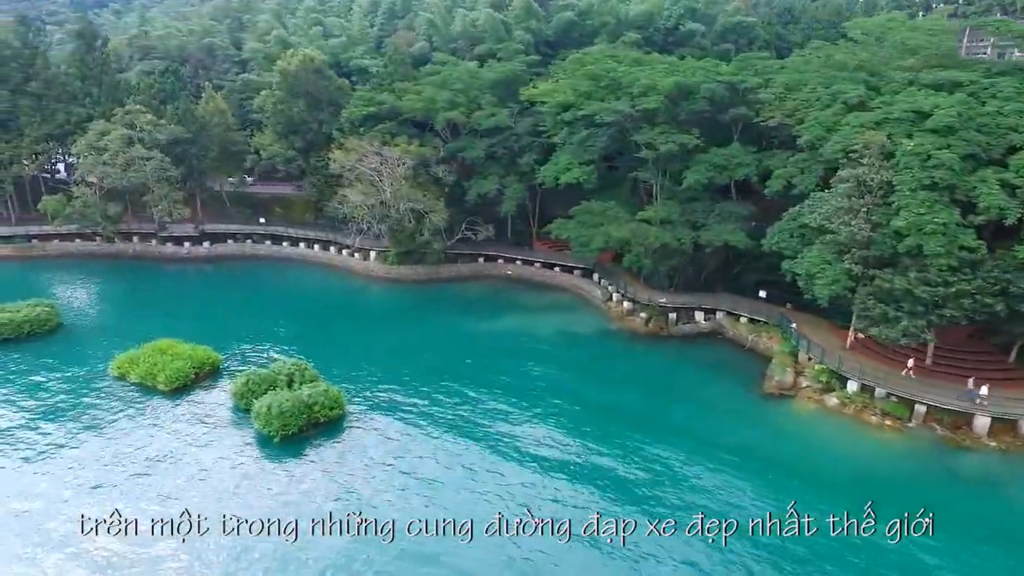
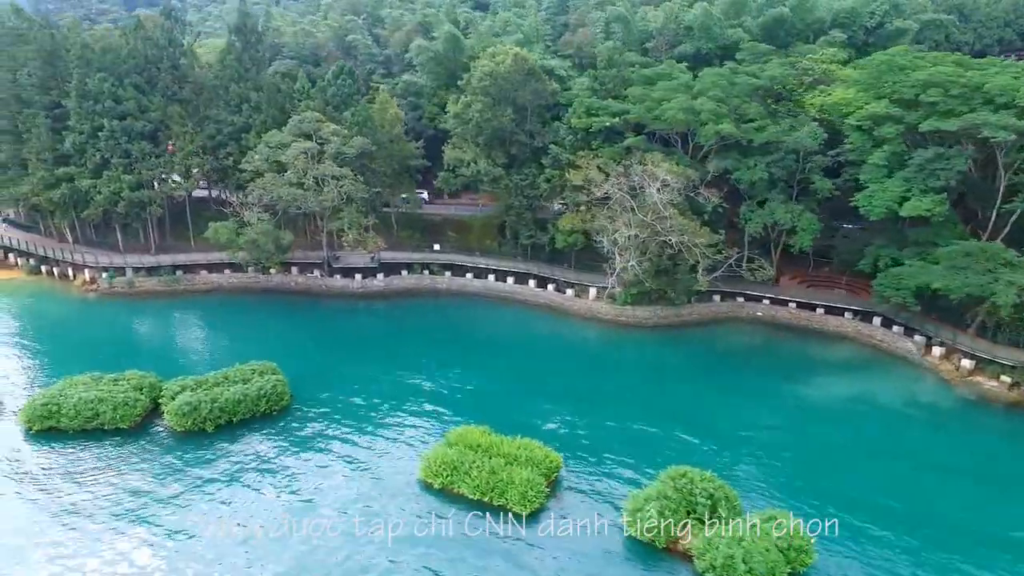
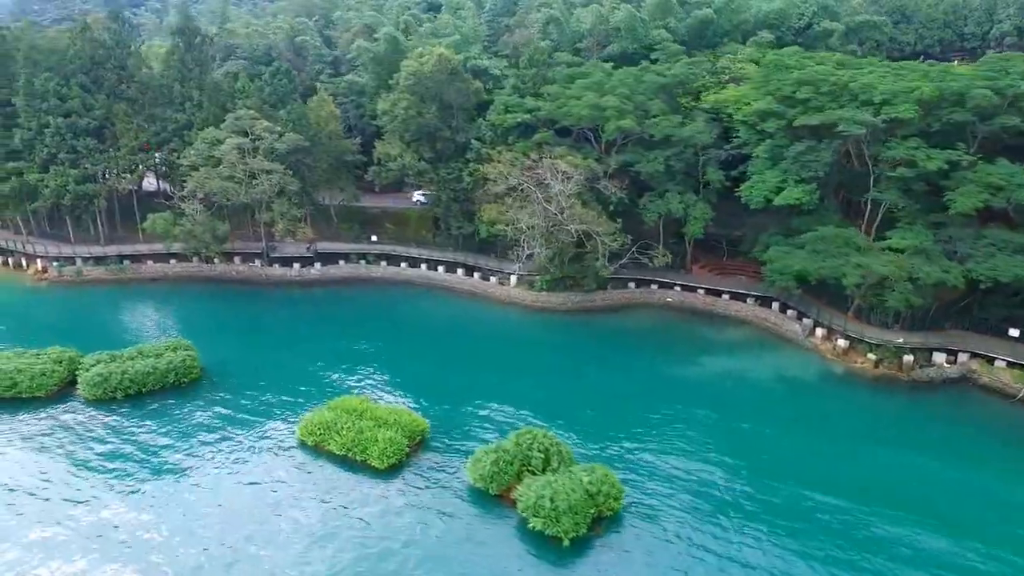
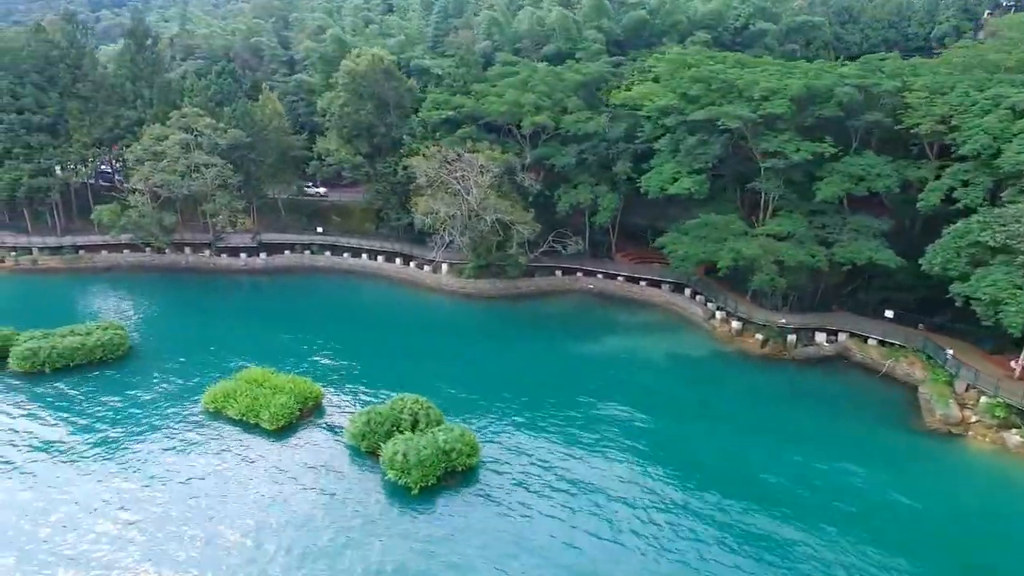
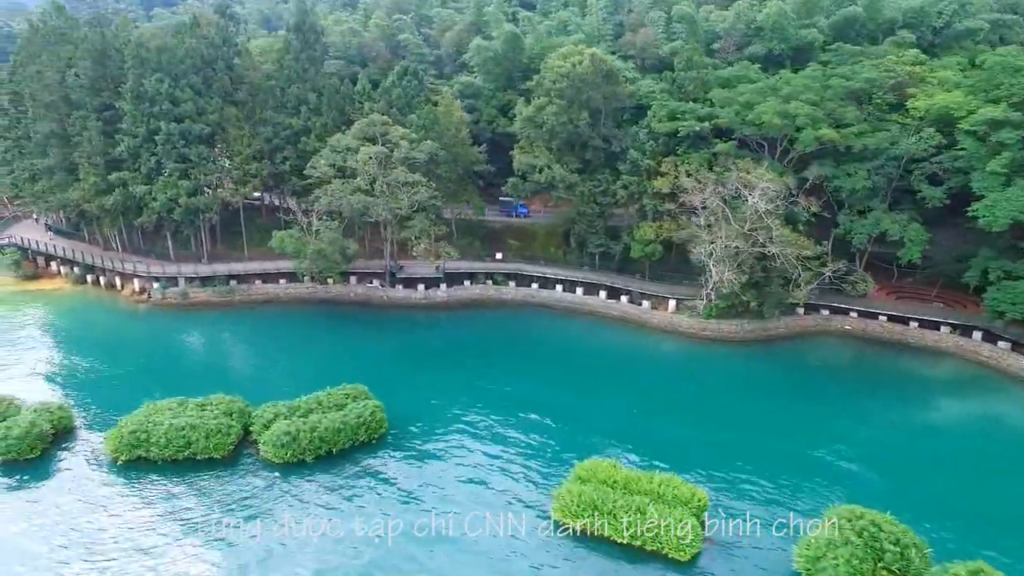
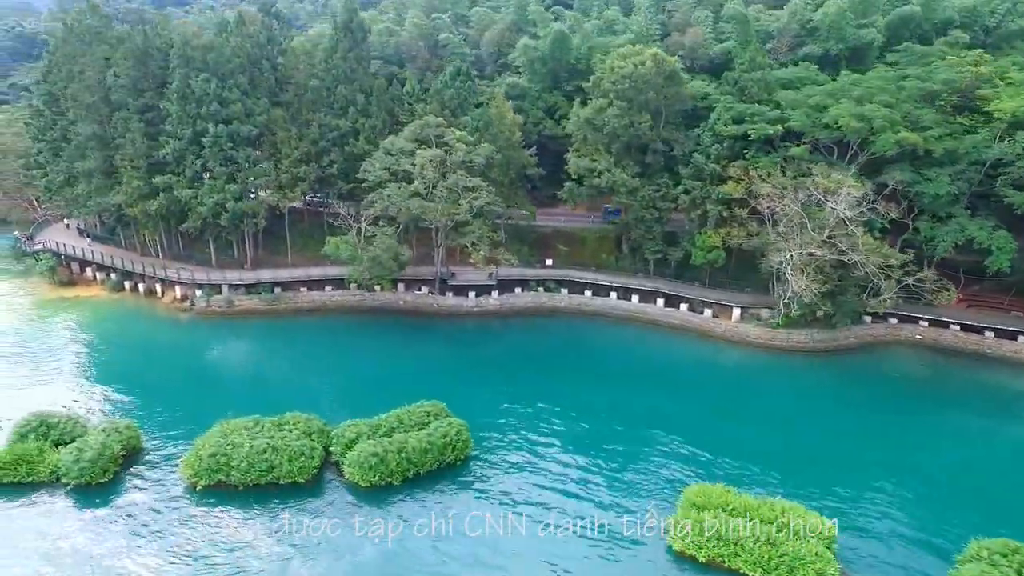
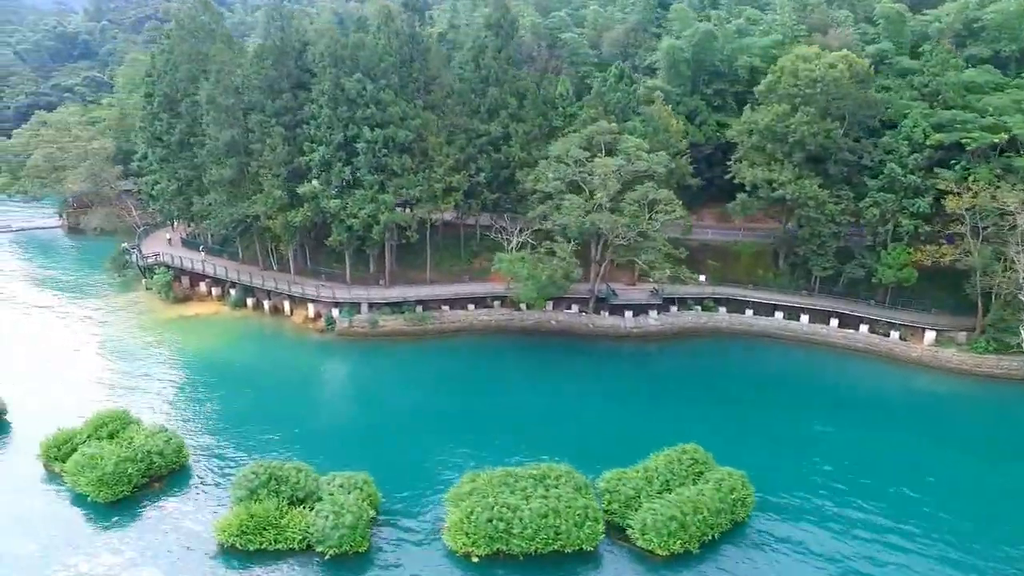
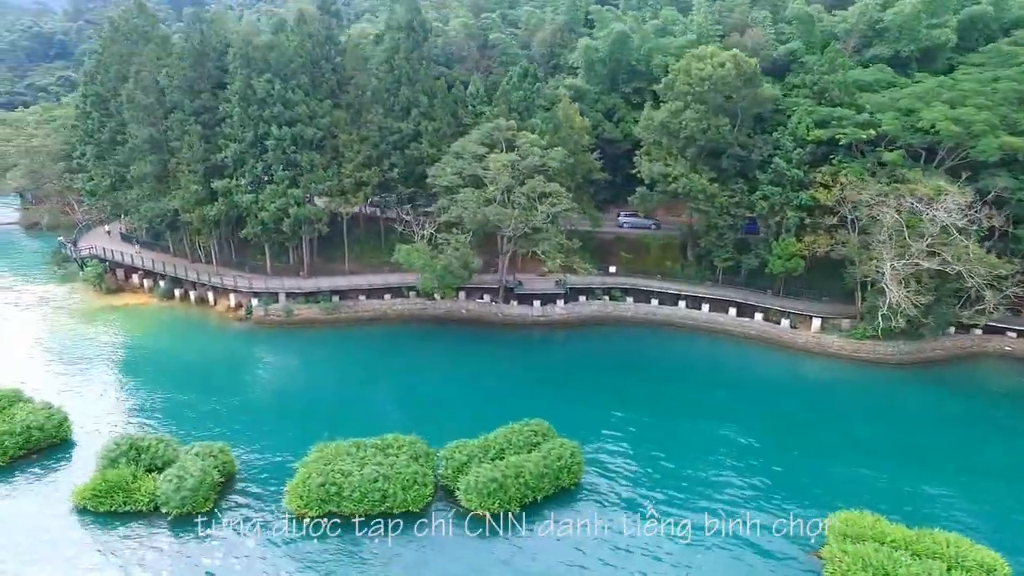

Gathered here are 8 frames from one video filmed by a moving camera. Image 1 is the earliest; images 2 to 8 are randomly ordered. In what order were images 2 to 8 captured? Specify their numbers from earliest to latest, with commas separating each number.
4, 3, 2, 5, 6, 8, 7
